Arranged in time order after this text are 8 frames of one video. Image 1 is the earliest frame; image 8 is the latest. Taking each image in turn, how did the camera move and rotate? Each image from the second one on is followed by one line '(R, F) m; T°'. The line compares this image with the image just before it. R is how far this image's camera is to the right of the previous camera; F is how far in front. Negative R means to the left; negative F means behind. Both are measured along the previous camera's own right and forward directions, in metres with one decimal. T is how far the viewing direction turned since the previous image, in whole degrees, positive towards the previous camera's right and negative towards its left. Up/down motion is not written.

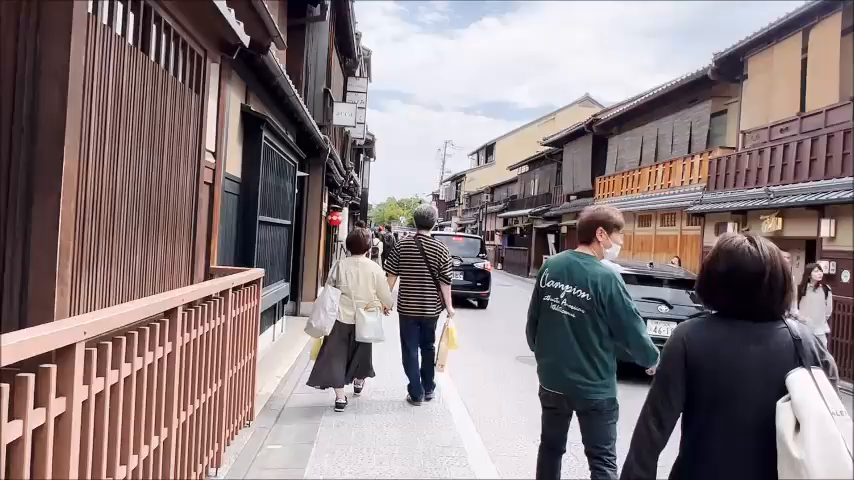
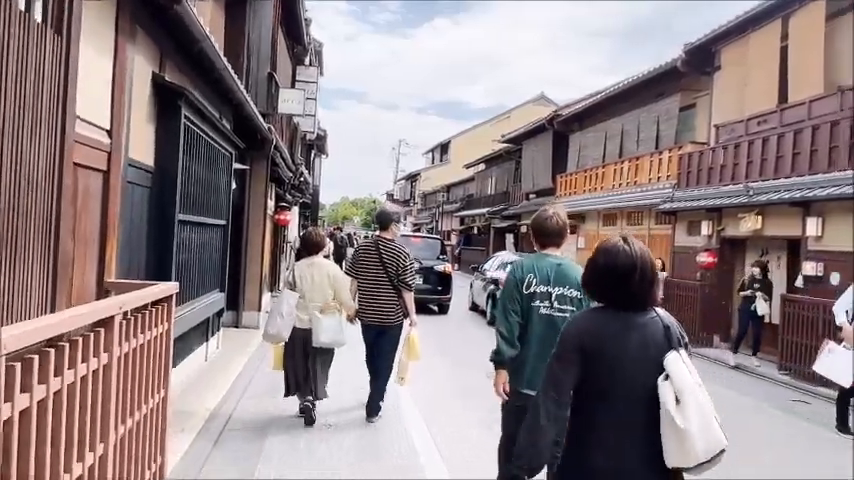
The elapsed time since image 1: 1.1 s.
(-0.1, +1.1) m; +4°
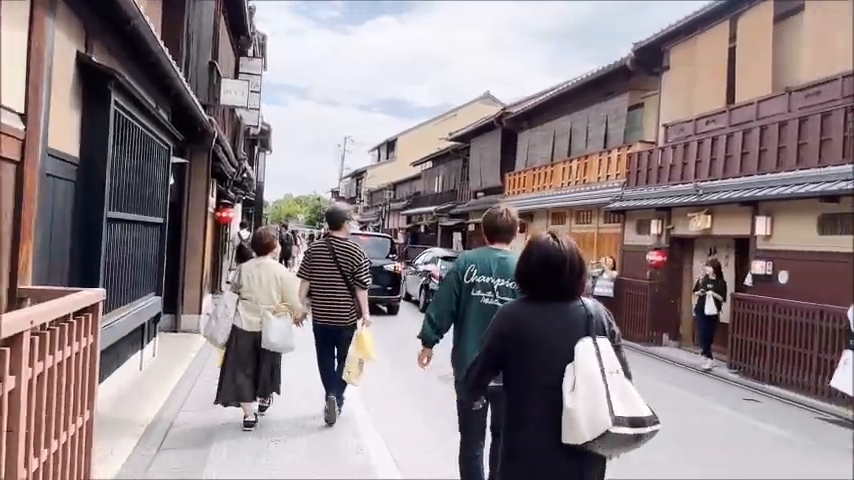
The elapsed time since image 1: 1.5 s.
(-0.1, +0.3) m; +5°
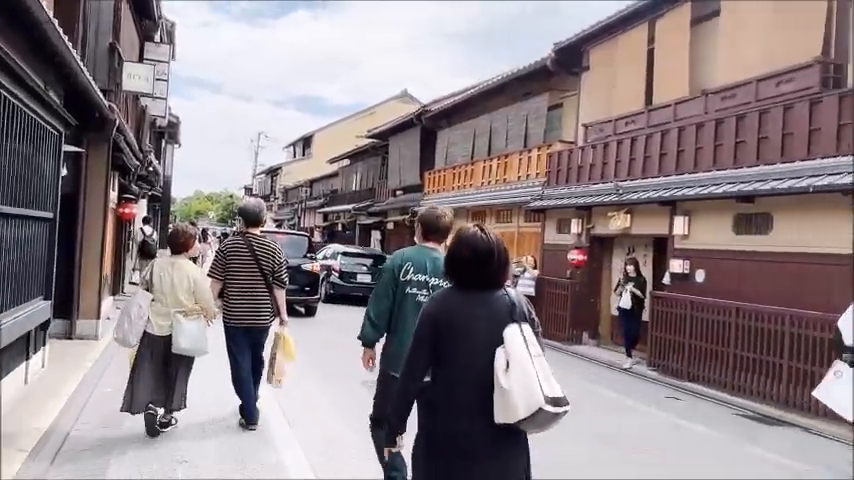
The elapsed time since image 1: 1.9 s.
(-0.1, +0.4) m; +7°
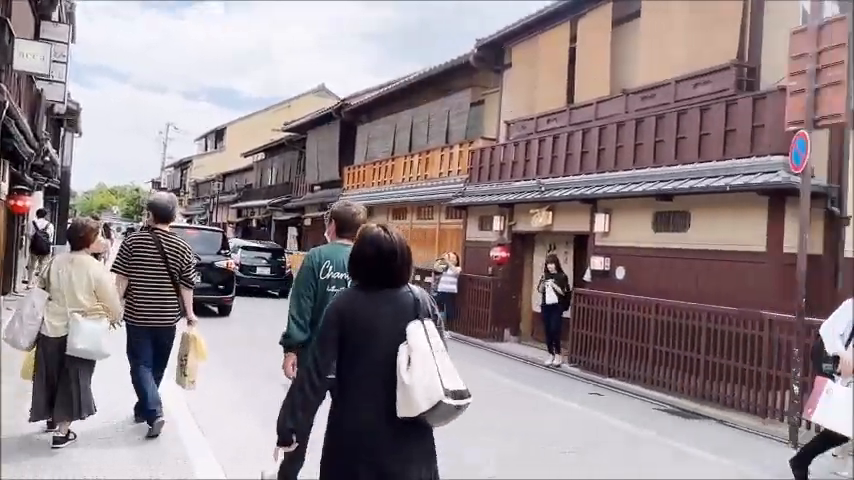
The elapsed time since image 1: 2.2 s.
(-0.1, +0.3) m; +7°
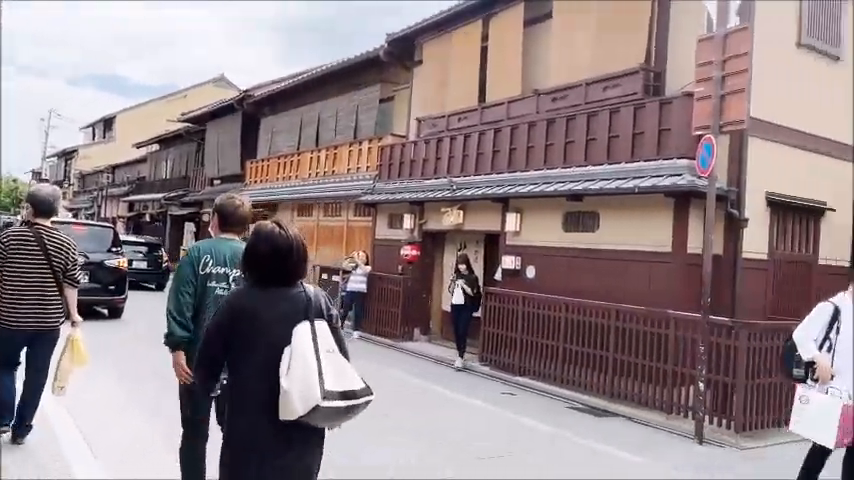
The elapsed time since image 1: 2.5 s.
(-0.1, +0.3) m; +8°
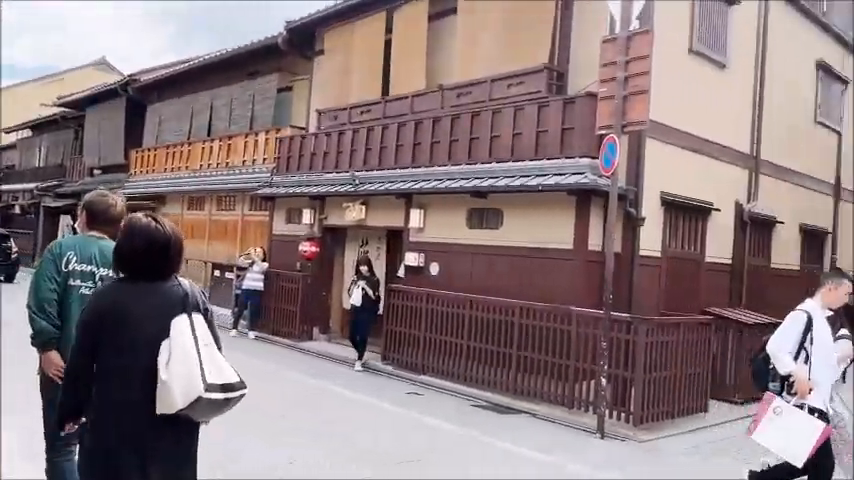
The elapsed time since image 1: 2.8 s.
(-0.1, +0.3) m; +9°
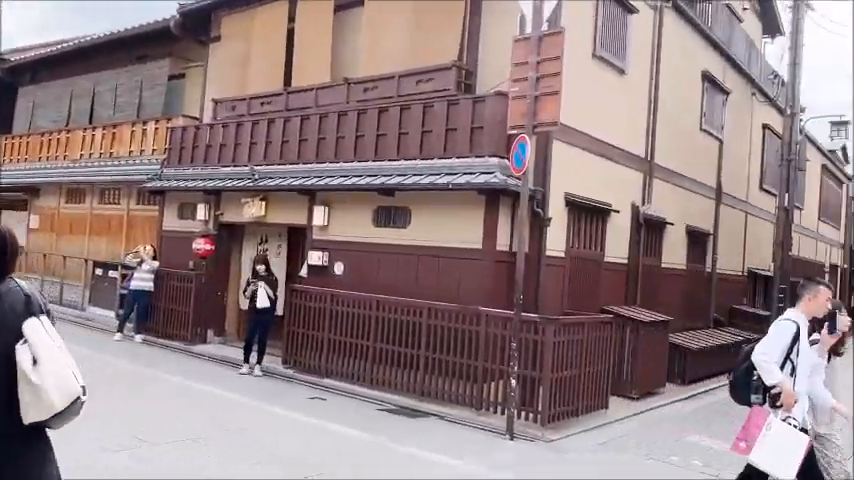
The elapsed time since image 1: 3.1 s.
(-0.1, +0.2) m; +9°
